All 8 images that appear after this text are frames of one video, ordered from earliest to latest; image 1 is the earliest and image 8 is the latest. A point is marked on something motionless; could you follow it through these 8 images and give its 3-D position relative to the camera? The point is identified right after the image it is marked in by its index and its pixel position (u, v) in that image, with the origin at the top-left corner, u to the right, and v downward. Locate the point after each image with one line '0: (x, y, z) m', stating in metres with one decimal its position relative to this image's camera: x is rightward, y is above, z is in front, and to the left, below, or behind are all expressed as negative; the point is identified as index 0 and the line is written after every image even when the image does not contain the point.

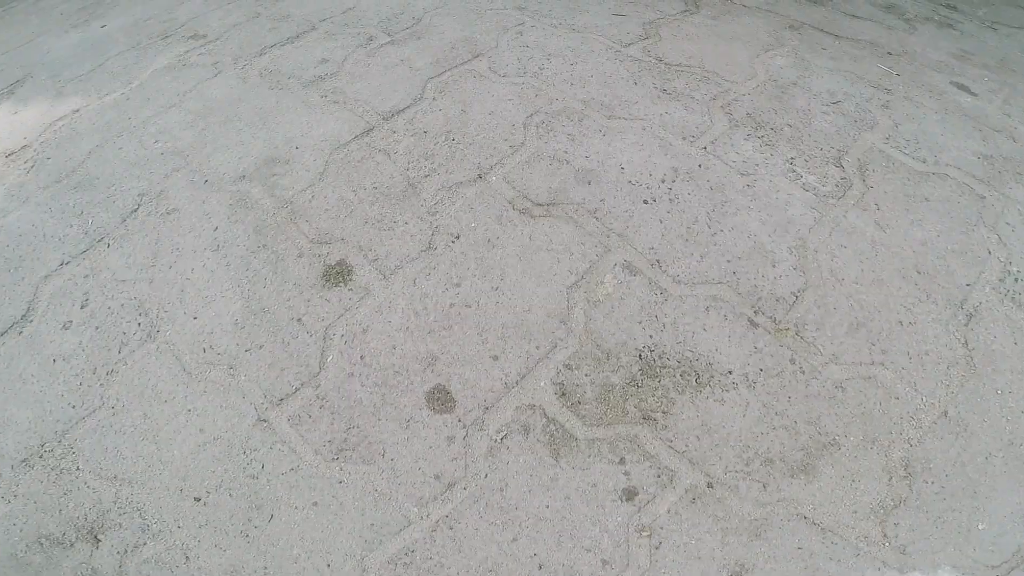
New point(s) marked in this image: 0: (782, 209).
0: (+1.0, +0.3, +1.4) m
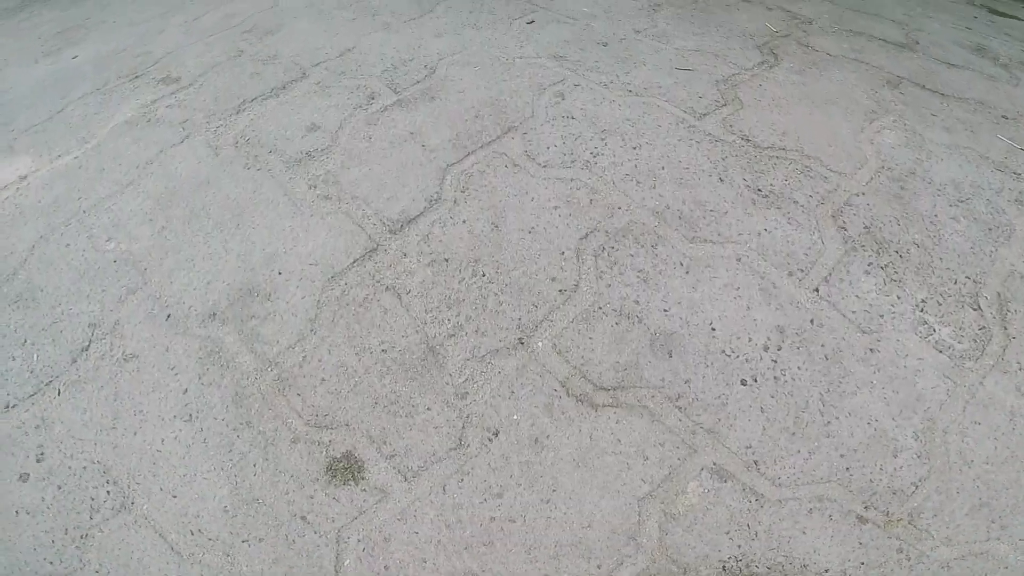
0: (+1.1, -0.3, +1.1) m
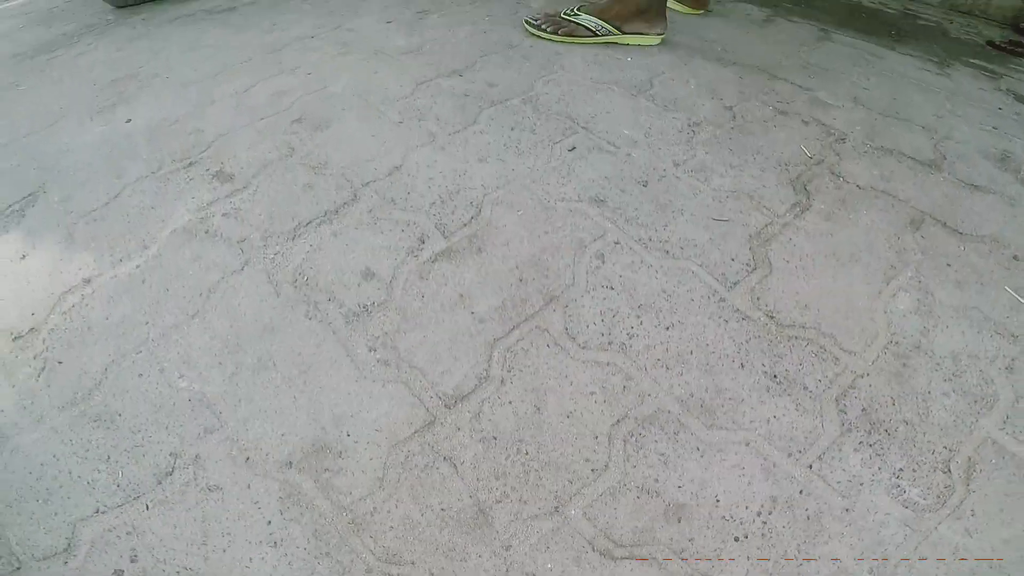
0: (+1.2, -0.9, +1.3) m
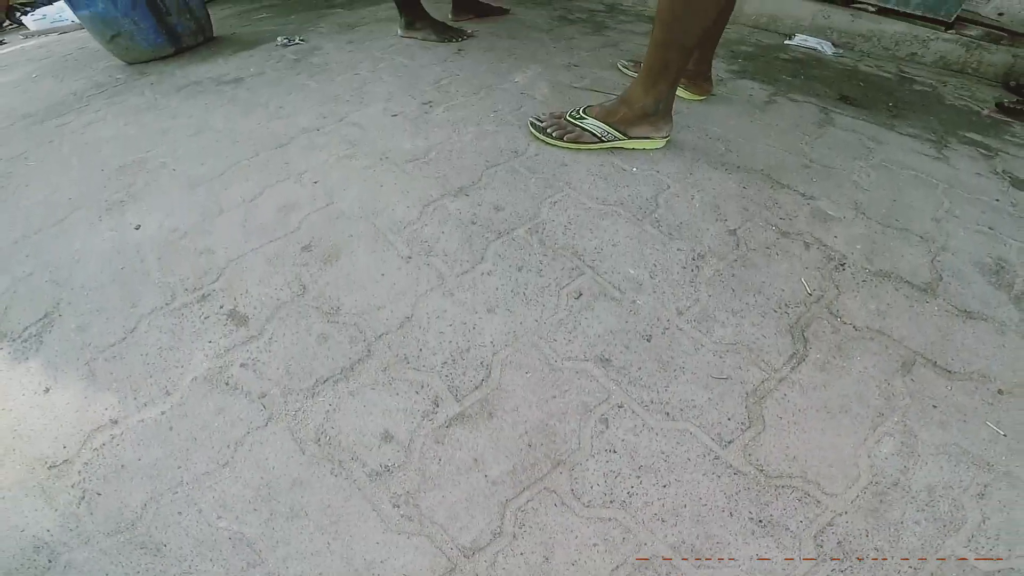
0: (+1.3, -1.5, +1.5) m
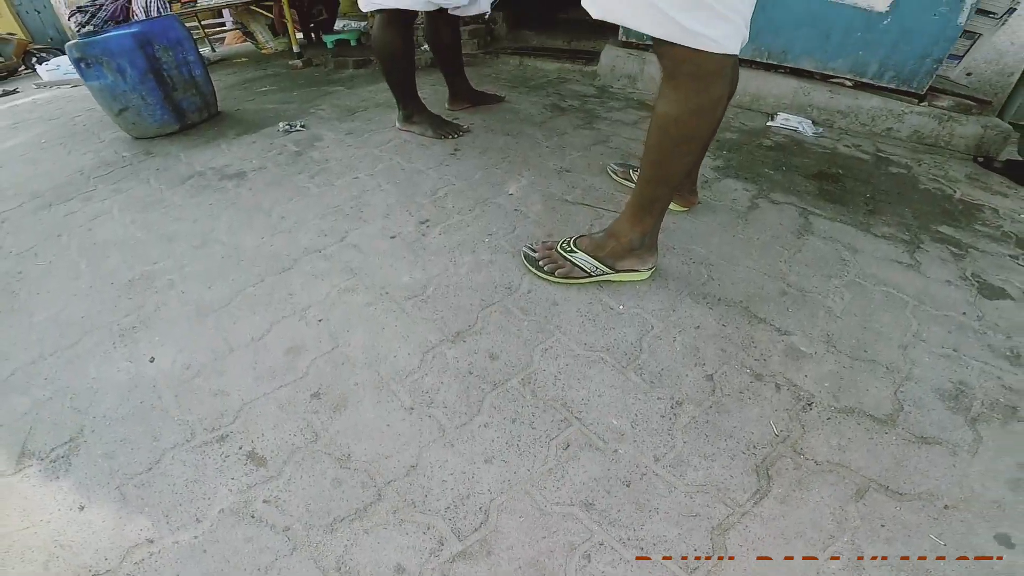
0: (+1.3, -2.1, +1.9) m
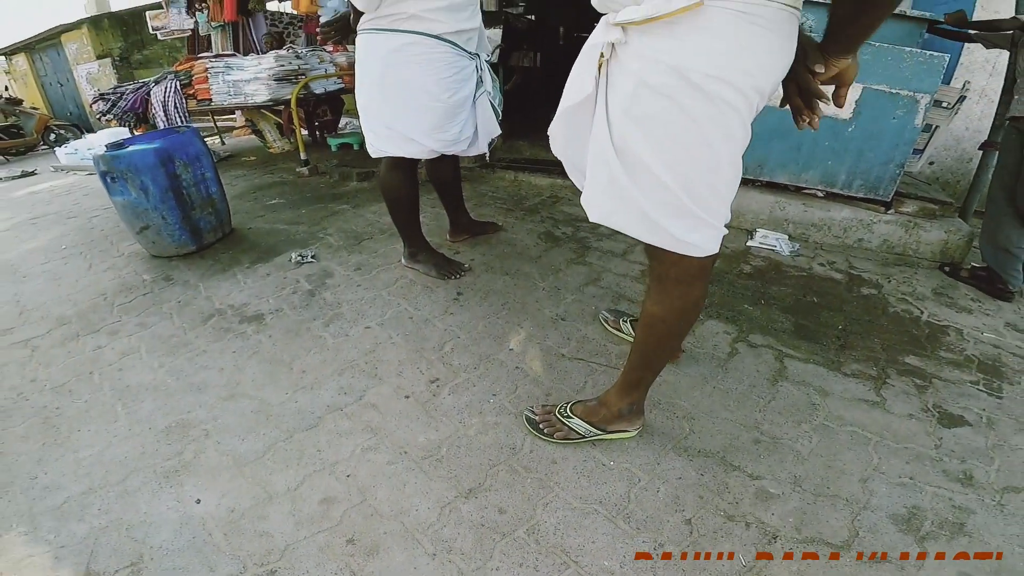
0: (+1.4, -2.8, +2.4) m
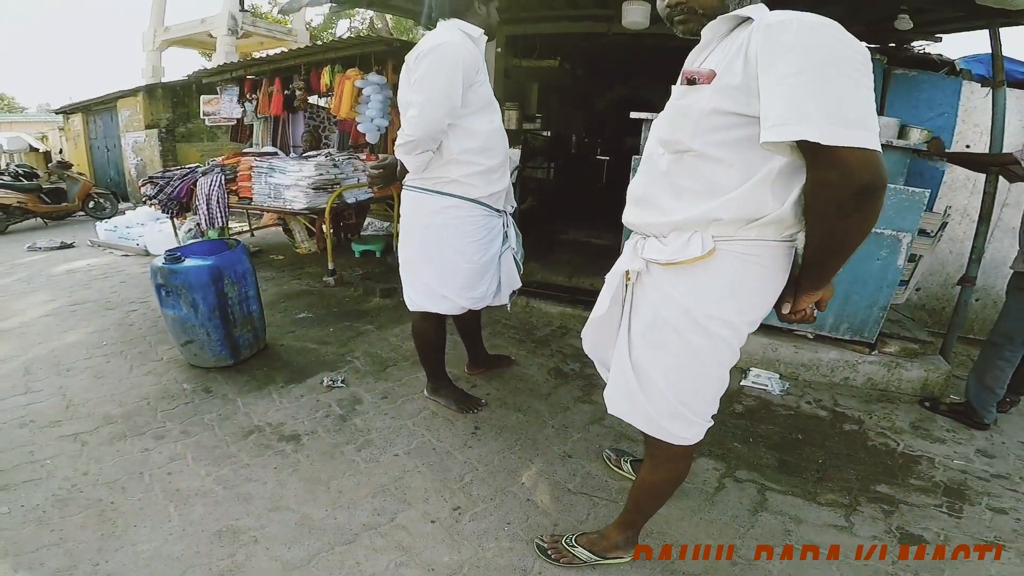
0: (+1.4, -3.7, +2.9) m
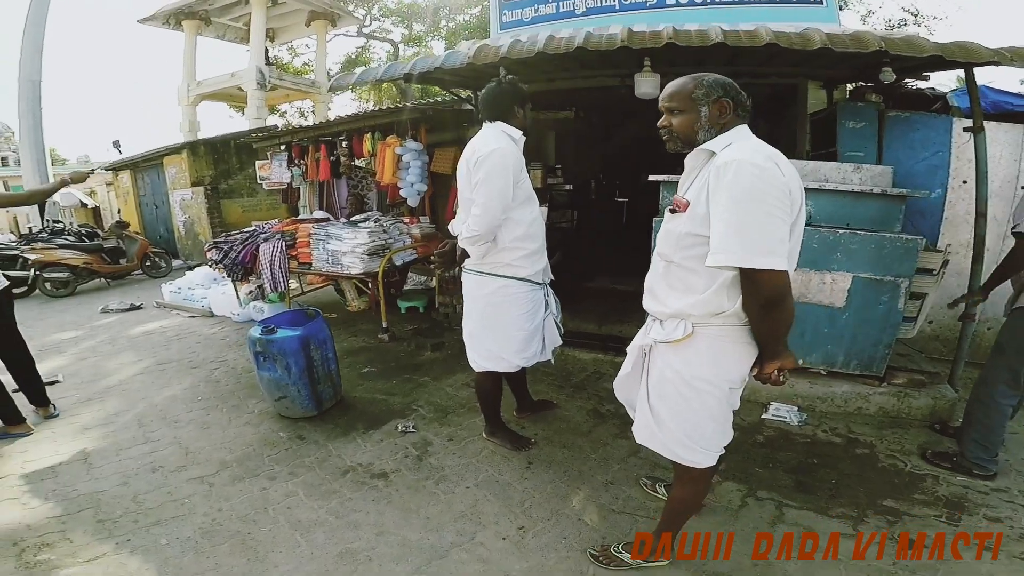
0: (+2.0, -4.0, +3.5) m
